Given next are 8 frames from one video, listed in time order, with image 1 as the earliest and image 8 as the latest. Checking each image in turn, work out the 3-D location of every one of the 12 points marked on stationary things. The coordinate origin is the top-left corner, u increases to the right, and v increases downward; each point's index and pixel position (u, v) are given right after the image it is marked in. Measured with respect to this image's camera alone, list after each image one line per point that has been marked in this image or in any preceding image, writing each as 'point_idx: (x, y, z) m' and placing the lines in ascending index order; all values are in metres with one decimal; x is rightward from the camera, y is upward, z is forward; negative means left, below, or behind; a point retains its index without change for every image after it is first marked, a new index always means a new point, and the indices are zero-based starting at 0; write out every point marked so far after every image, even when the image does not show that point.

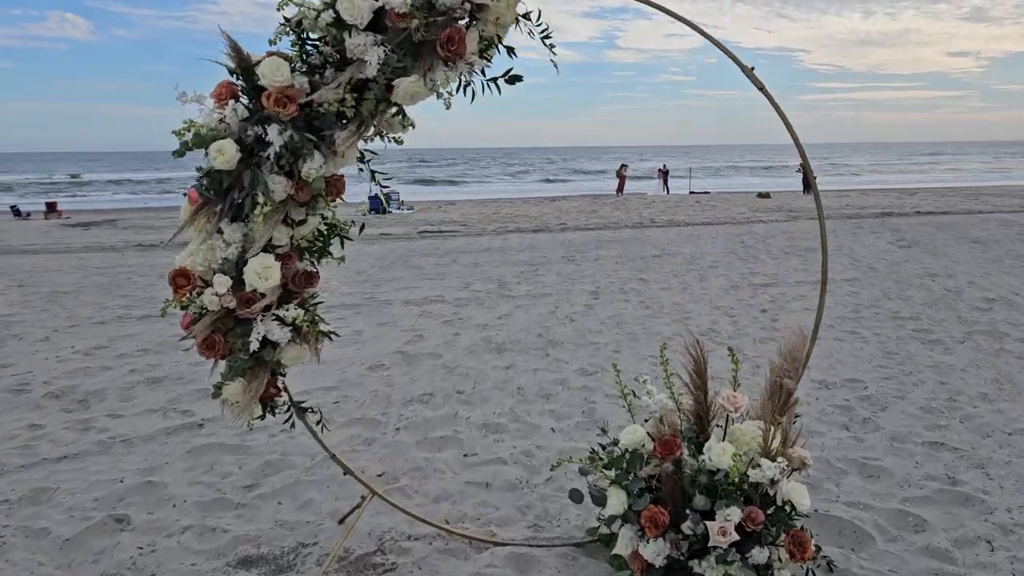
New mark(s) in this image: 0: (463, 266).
0: (-0.6, +0.3, +9.8) m
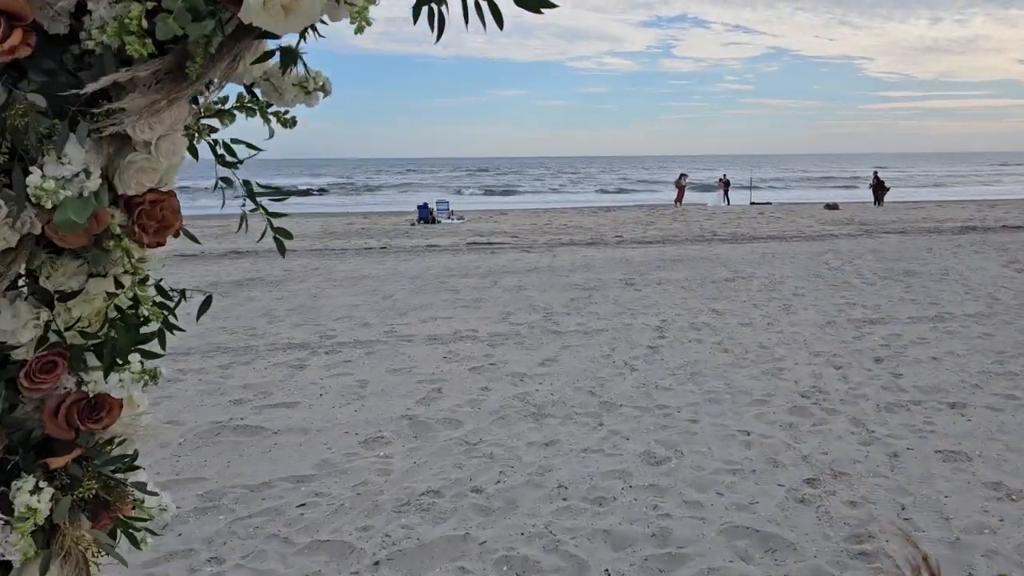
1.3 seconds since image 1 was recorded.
0: (-0.1, 0.0, +8.5) m
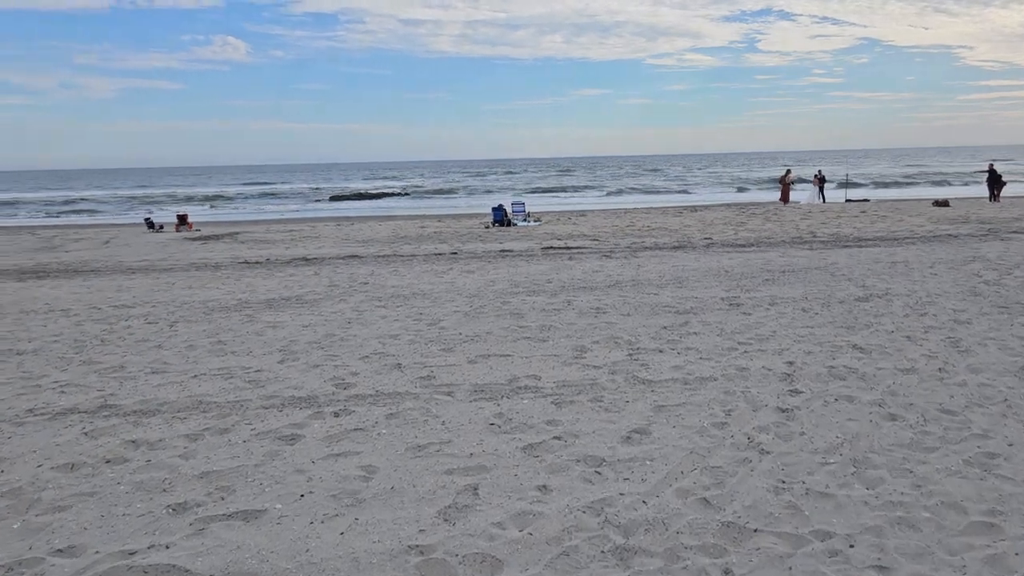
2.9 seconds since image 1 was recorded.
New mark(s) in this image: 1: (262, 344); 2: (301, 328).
0: (+0.6, -0.2, +6.9) m
1: (-1.8, -0.4, +6.0) m
2: (-1.7, -0.3, +6.6) m
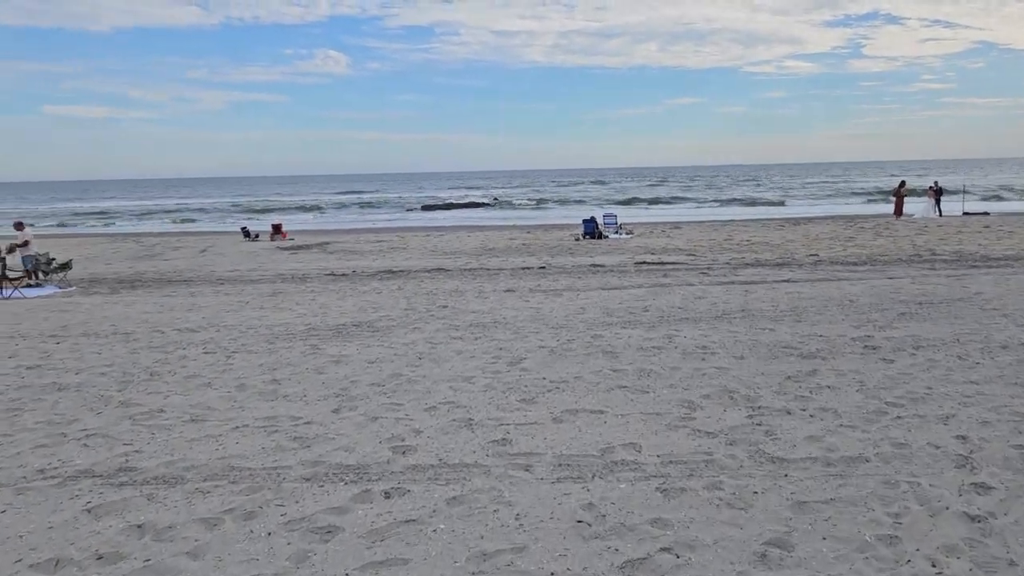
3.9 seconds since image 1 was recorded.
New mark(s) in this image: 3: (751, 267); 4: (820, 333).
0: (+1.2, -0.5, +6.0) m
1: (-1.2, -0.6, +5.3) m
2: (-1.0, -0.5, +5.9) m
3: (+5.2, +0.5, +18.2) m
4: (+2.4, -0.4, +6.6) m
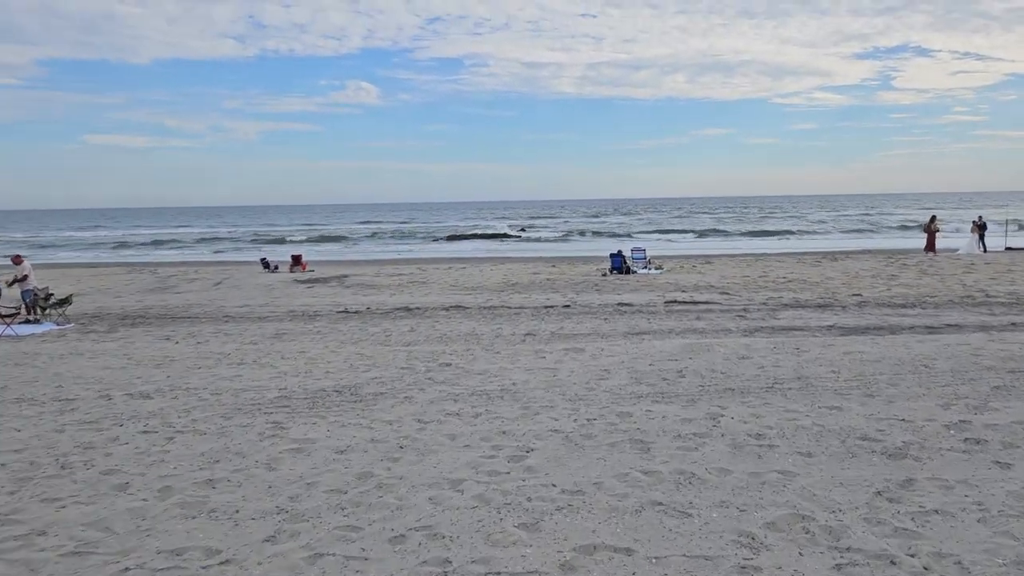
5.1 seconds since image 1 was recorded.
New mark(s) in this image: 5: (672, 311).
0: (+1.2, -0.9, +4.7) m
1: (-1.2, -1.0, +4.1) m
2: (-1.0, -1.0, +4.7) m
3: (+5.6, -0.4, +16.9) m
4: (+2.5, -0.8, +5.3) m
5: (+3.2, -0.5, +16.6) m
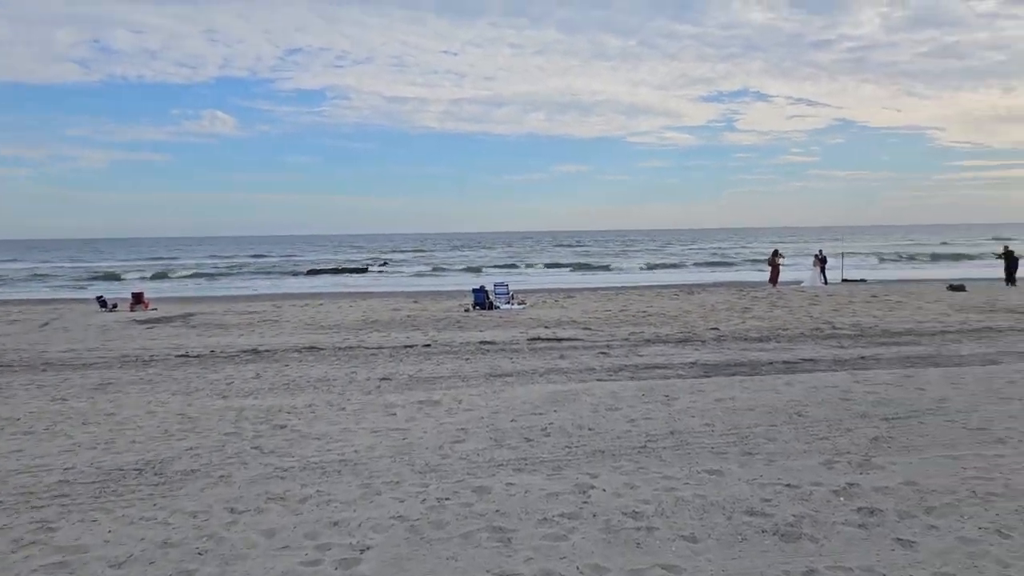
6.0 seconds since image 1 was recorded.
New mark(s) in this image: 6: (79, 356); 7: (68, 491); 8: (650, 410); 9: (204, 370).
0: (+0.5, -1.2, +4.0) m
1: (-1.9, -1.3, +3.0) m
2: (-1.8, -1.2, +3.6) m
3: (+2.8, -1.1, +16.7) m
4: (+1.6, -1.1, +4.8) m
5: (+0.5, -1.2, +16.1) m
6: (-9.8, -1.6, +18.7) m
7: (-2.7, -1.2, +5.0) m
8: (+1.2, -1.0, +7.1) m
9: (-5.6, -1.5, +15.2) m
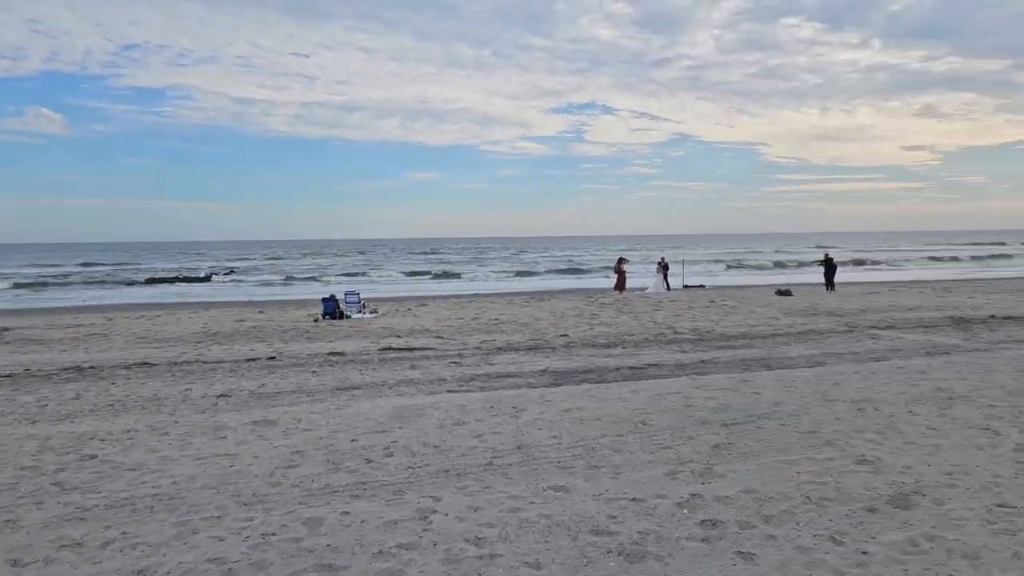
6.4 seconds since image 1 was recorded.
0: (-0.3, -1.2, +3.7) m
1: (-2.5, -1.4, +2.4) m
2: (-2.4, -1.3, +2.9) m
3: (-0.2, -1.3, +16.7) m
4: (+0.7, -1.2, +4.7) m
5: (-2.4, -1.4, +15.6) m
6: (-13.0, -1.8, +16.4) m
7: (-3.5, -1.3, +4.2) m
8: (-0.1, -1.1, +6.9) m
9: (-8.2, -1.7, +13.7) m
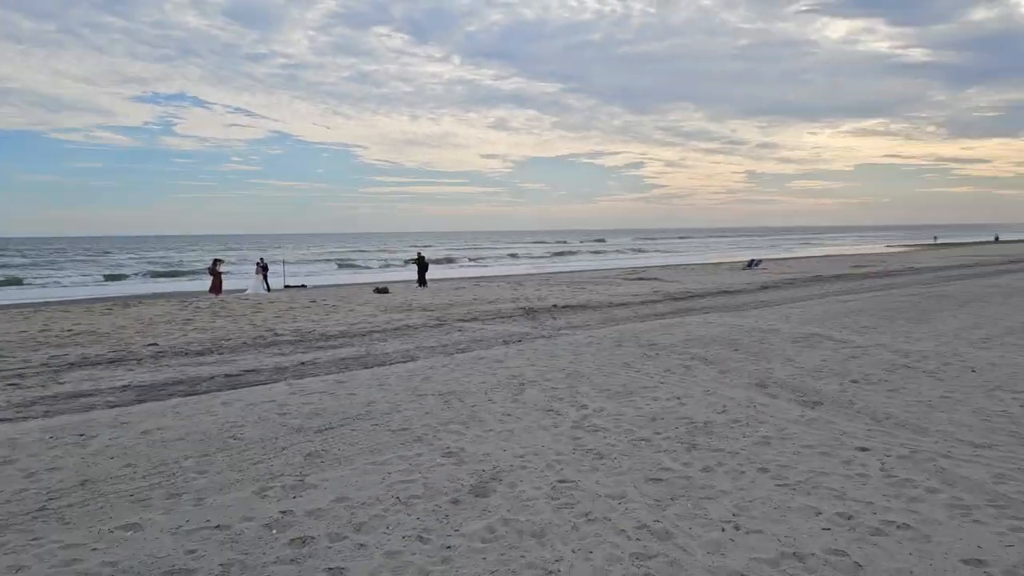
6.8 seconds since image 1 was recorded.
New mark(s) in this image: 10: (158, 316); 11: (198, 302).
0: (-0.6, -1.0, +2.6) m
1: (-2.4, -1.1, +0.8) m
2: (-2.5, -1.1, +1.4) m
3: (-3.6, -1.0, +15.2) m
4: (+0.1, -0.9, +3.8) m
5: (-5.5, -1.1, +13.7) m
6: (-15.9, -1.8, +12.0) m
7: (-3.9, -1.1, +2.3) m
8: (-1.2, -0.9, +5.8) m
9: (-10.7, -1.6, +10.5) m
10: (-7.3, -0.9, +17.5) m
11: (-7.4, -0.7, +20.1) m
